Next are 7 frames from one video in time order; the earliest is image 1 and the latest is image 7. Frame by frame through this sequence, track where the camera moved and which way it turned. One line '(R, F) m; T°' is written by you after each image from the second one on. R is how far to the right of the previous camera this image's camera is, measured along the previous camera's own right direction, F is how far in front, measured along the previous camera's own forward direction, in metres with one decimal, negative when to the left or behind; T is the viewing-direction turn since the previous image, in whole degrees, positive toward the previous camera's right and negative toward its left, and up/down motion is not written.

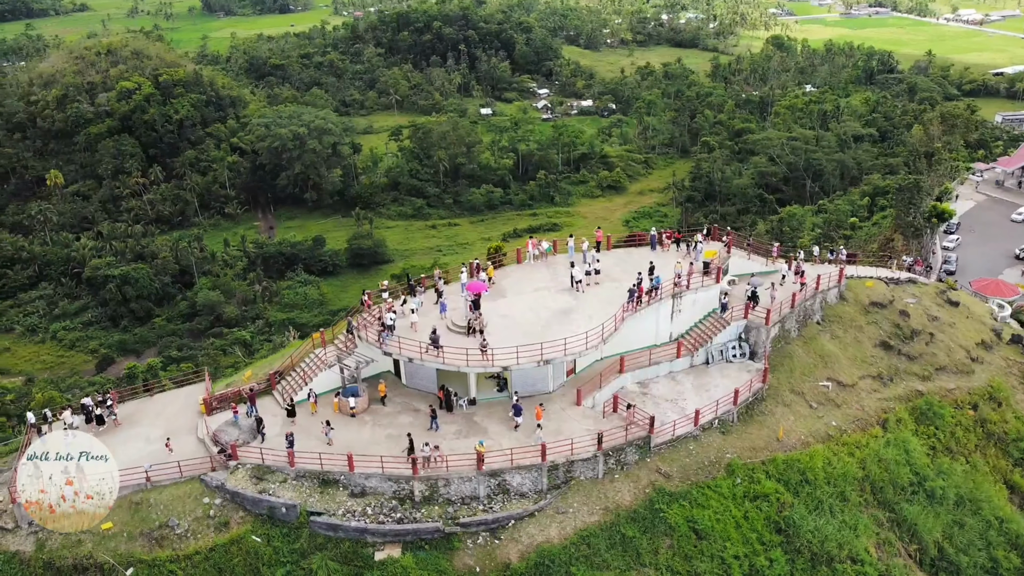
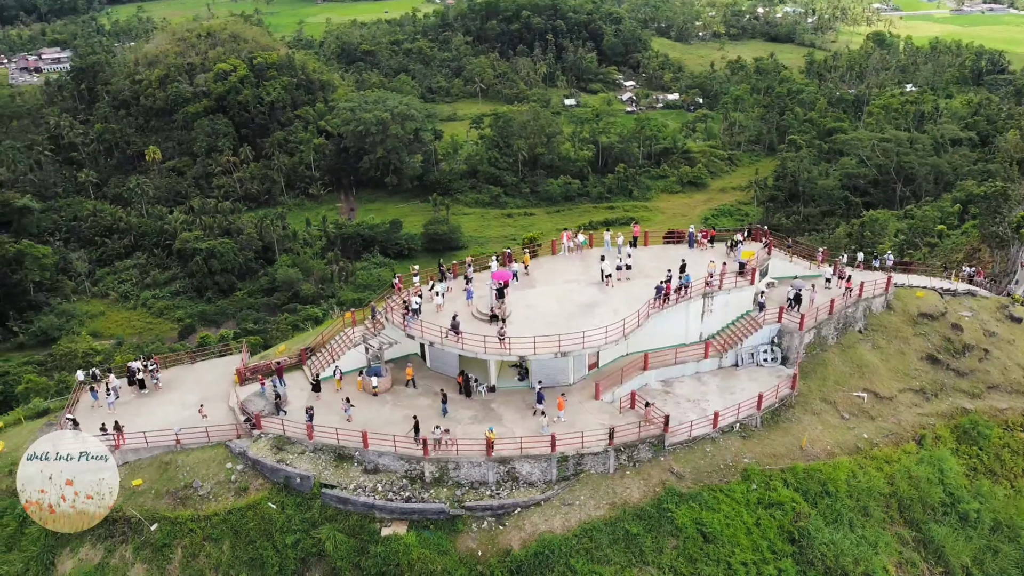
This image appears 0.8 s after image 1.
(+1.7, -0.1) m; -6°
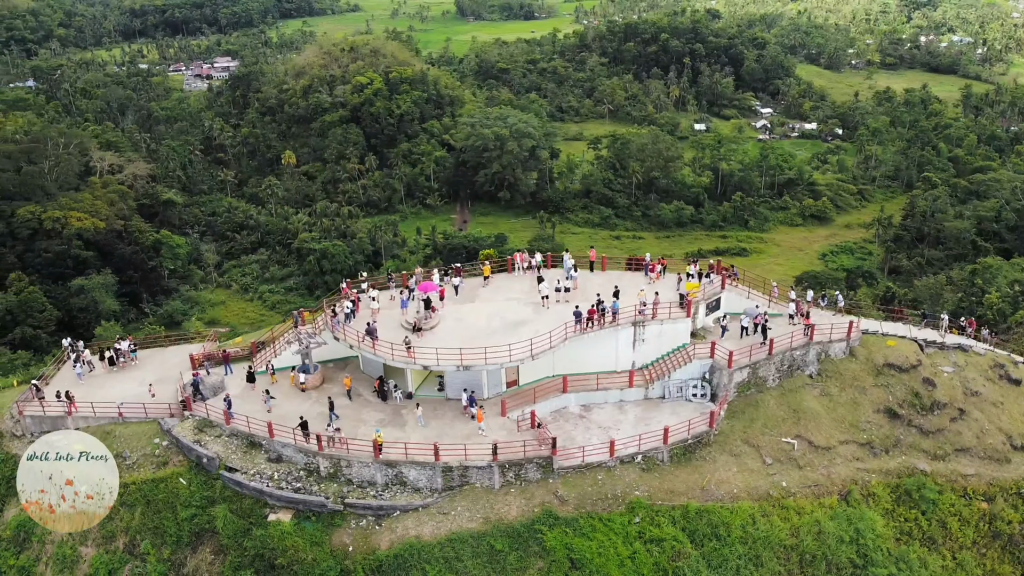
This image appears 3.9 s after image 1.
(+6.7, -0.1) m; -10°
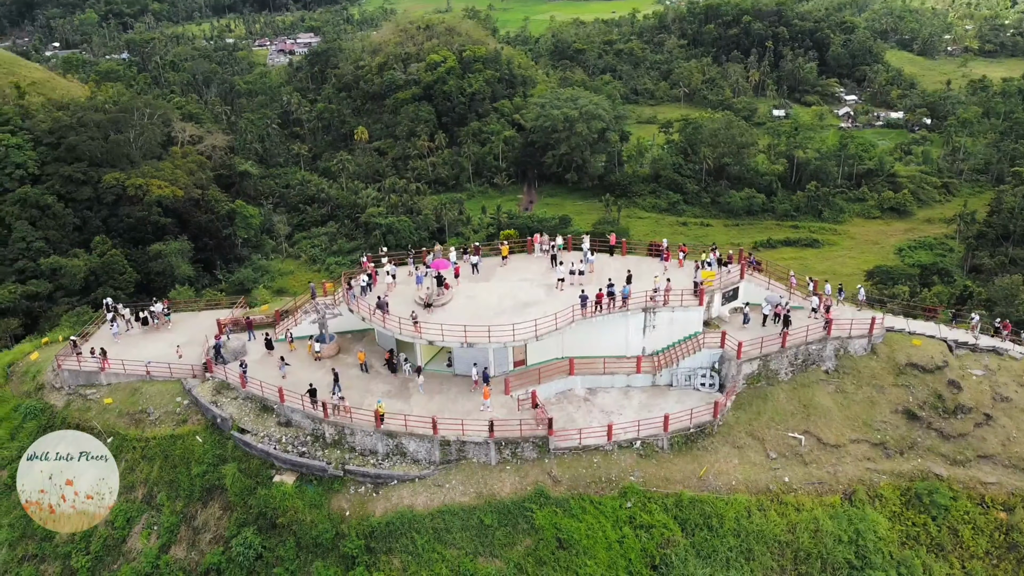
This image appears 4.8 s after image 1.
(+2.0, -0.1) m; -5°
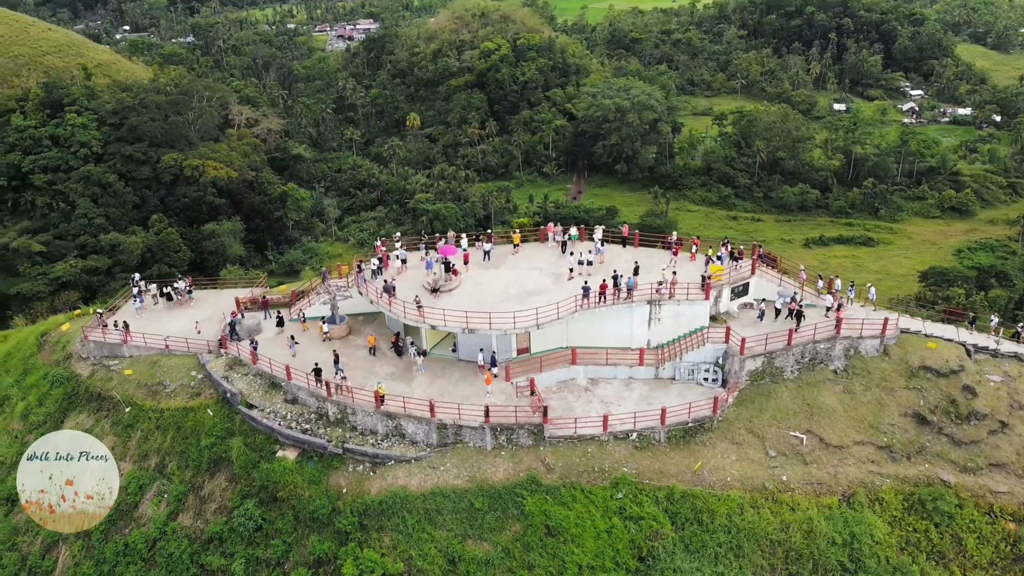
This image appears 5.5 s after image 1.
(+1.5, -0.1) m; -4°
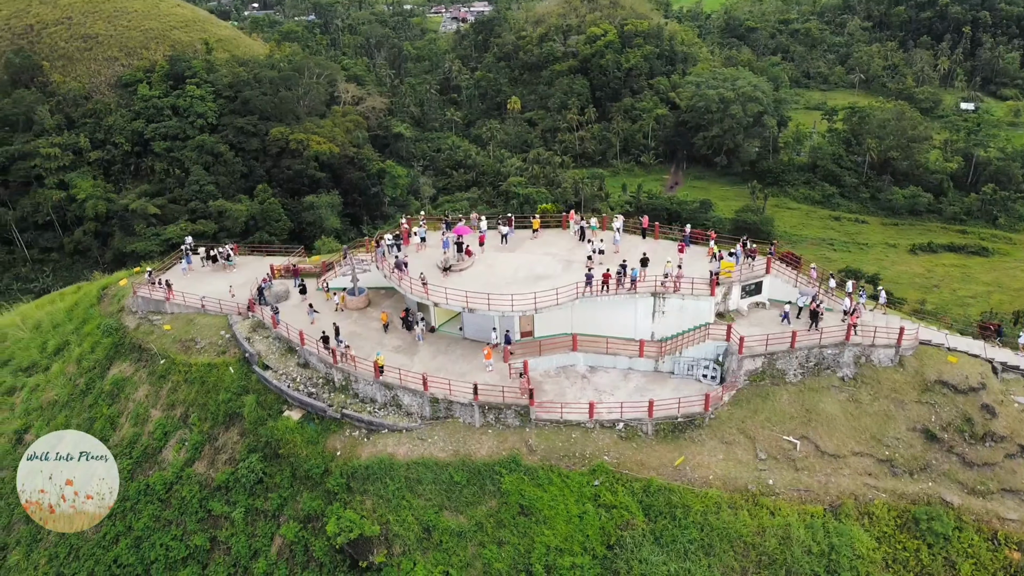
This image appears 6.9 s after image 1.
(+3.2, -0.2) m; -7°
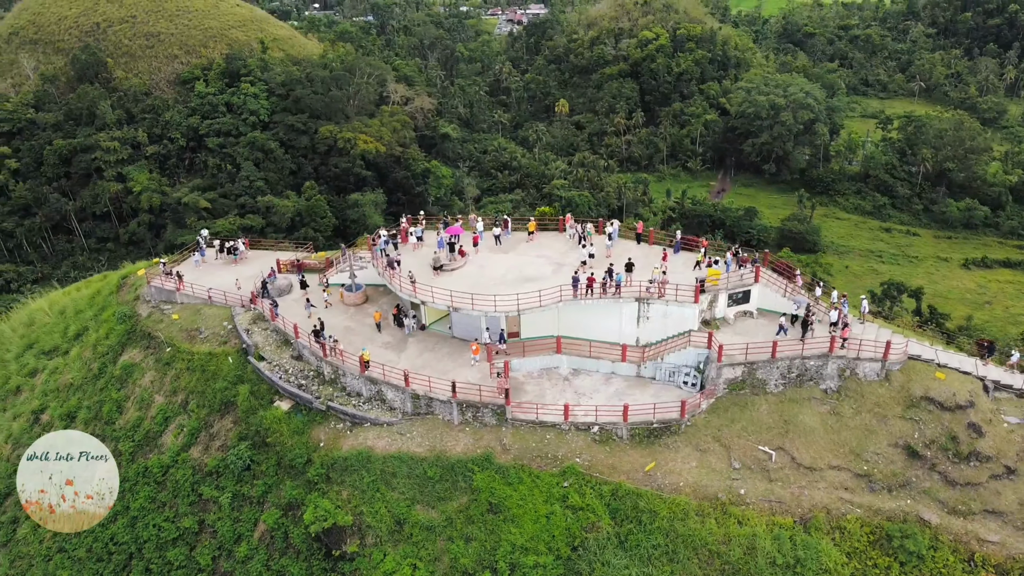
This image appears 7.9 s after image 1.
(+2.2, -0.3) m; -4°
